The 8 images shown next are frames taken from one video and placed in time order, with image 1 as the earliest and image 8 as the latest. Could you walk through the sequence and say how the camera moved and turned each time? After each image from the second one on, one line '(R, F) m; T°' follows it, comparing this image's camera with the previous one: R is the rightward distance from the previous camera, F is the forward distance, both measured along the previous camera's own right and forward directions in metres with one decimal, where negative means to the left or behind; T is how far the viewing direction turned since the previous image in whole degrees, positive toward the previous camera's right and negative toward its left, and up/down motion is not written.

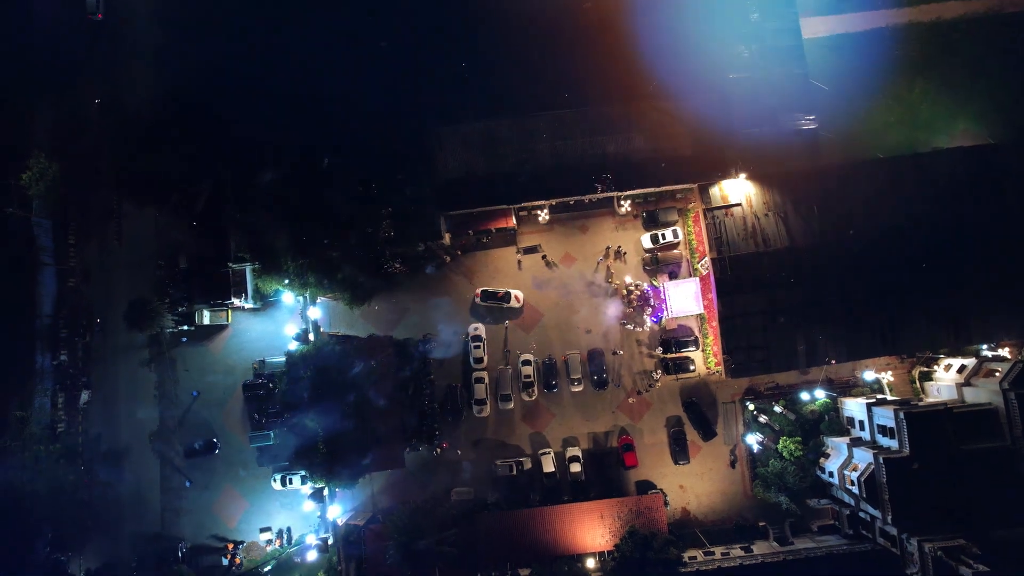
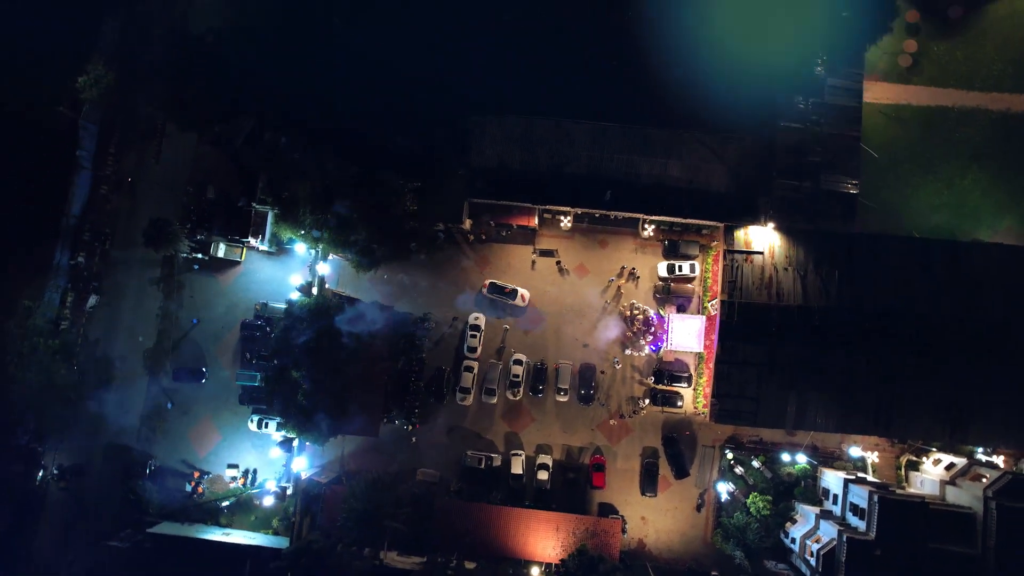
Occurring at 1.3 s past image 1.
(+0.8, 0.0) m; -2°
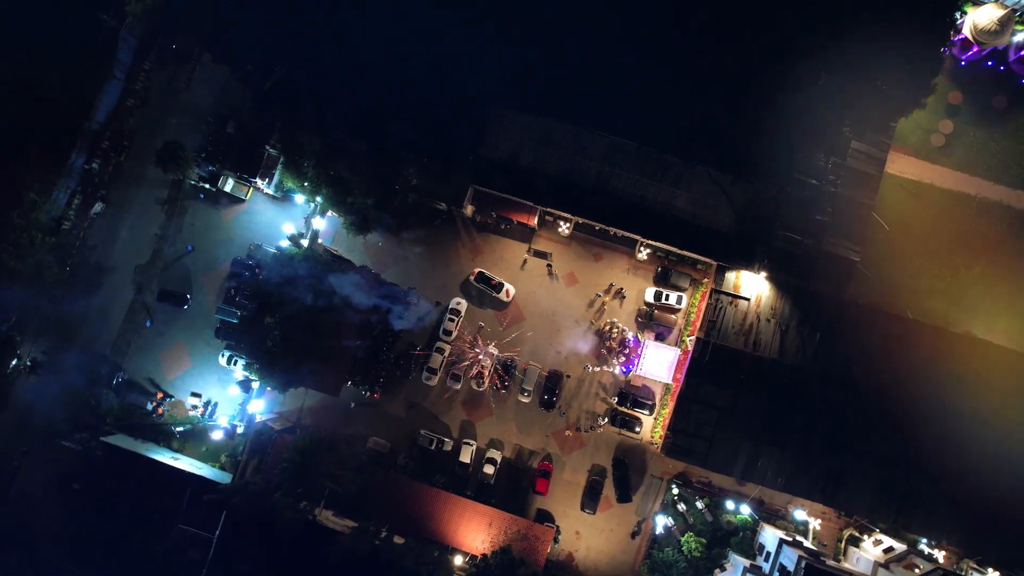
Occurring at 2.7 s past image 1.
(+1.3, -0.1) m; -2°
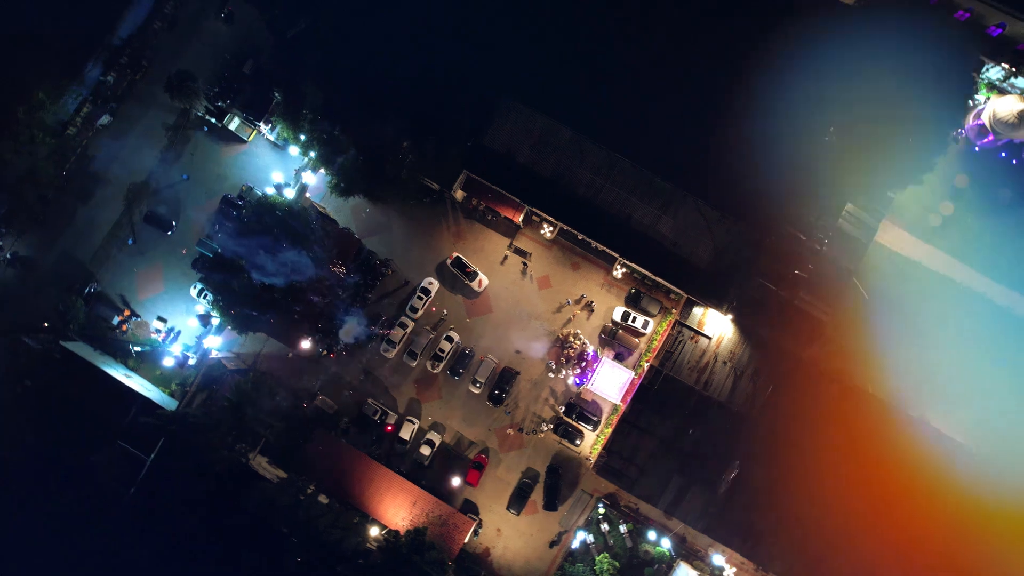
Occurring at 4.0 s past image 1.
(+1.7, -0.1) m; -1°
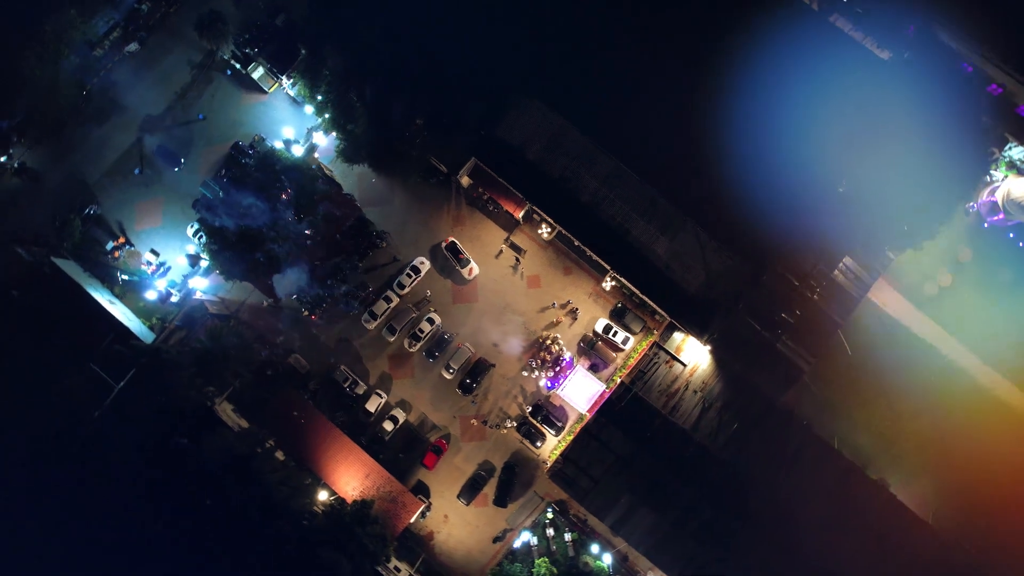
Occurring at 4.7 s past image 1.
(+0.8, 0.0) m; -1°
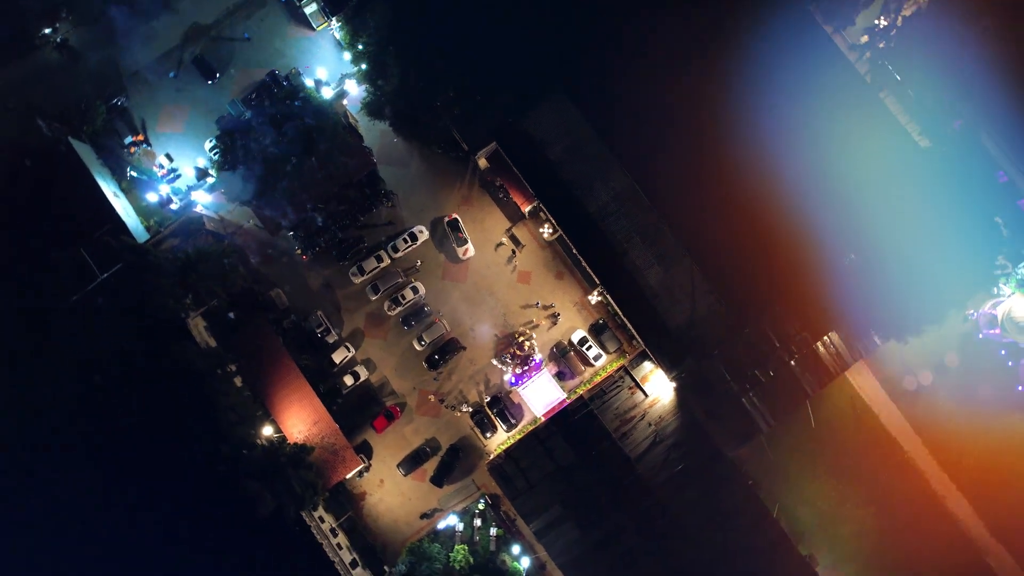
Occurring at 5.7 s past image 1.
(+1.0, 0.0) m; -1°
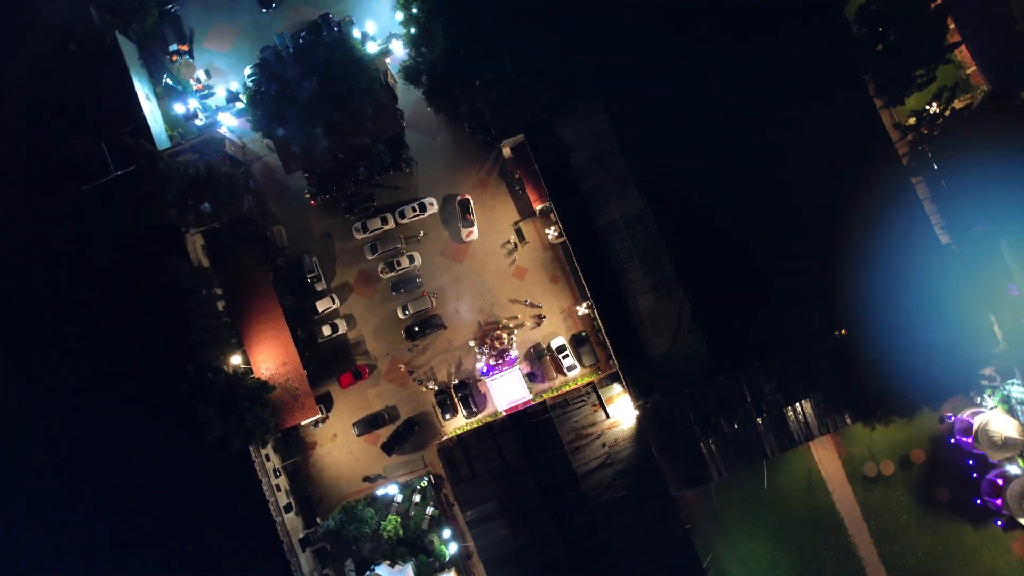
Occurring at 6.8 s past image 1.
(+0.9, 0.0) m; -1°
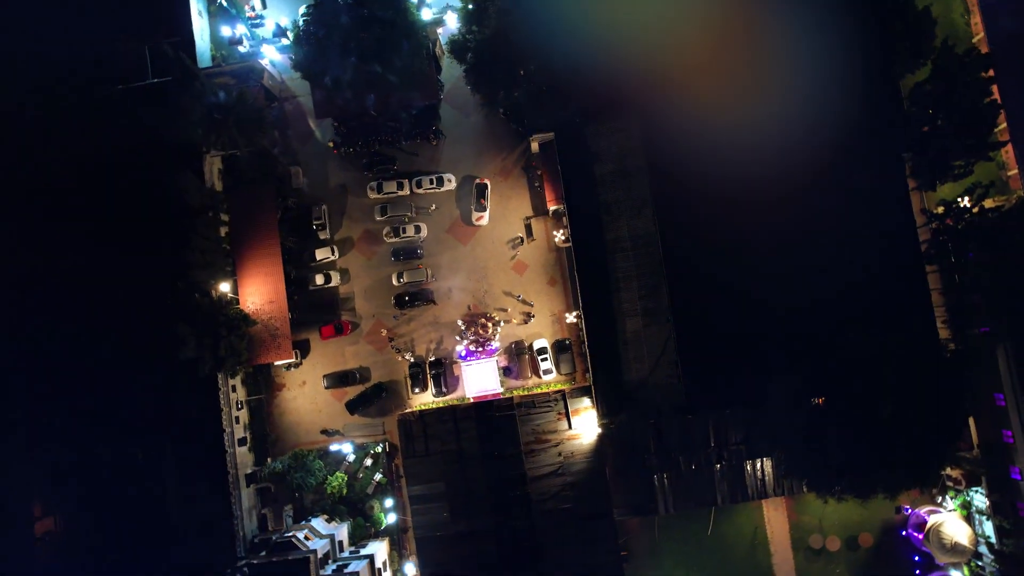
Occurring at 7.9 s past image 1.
(+0.7, 0.0) m; -1°
